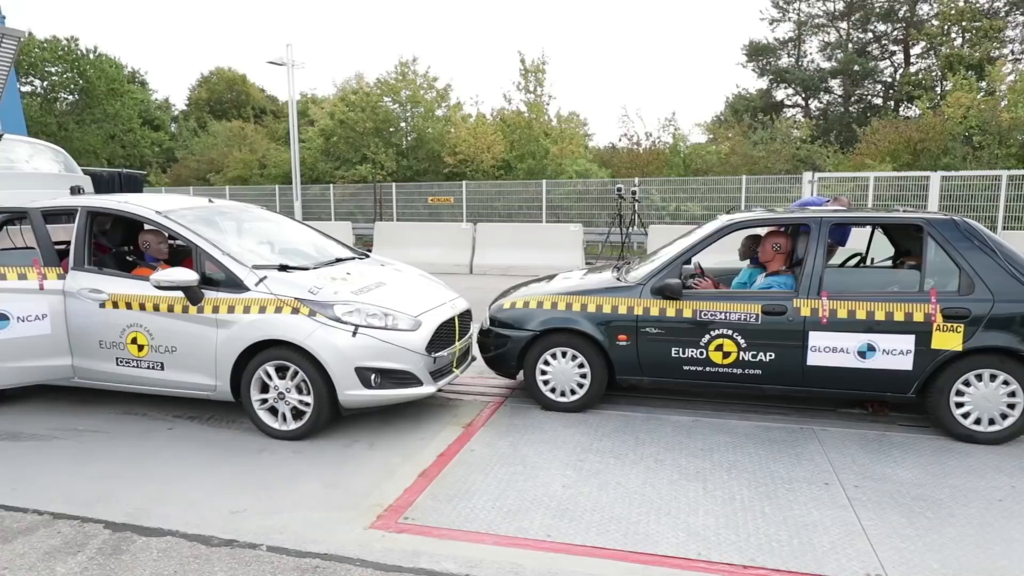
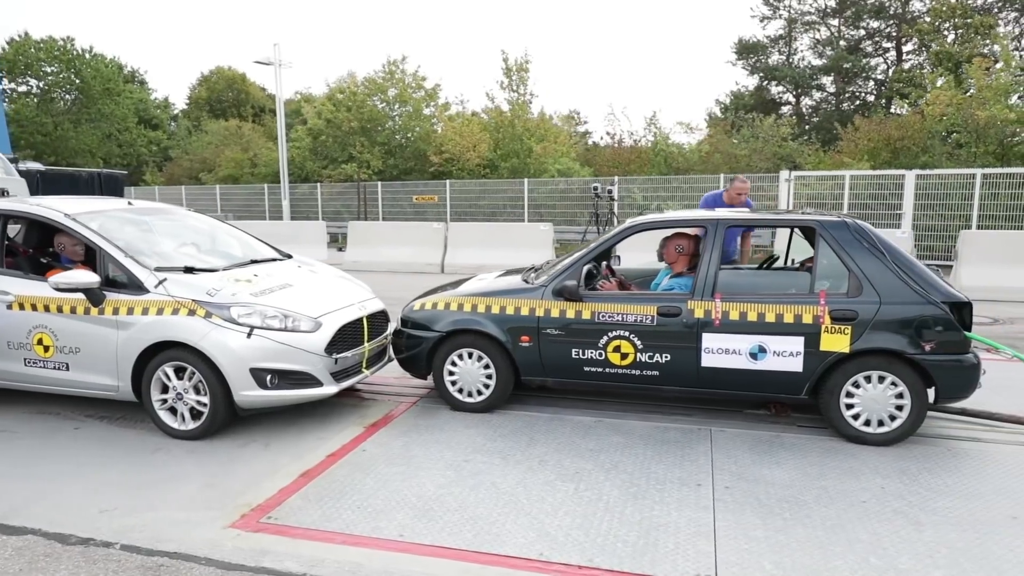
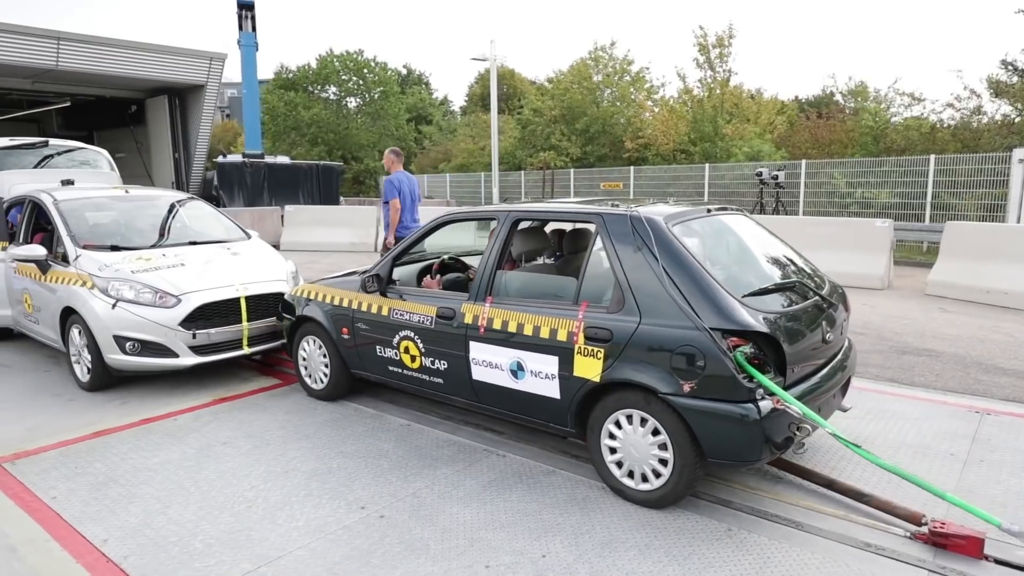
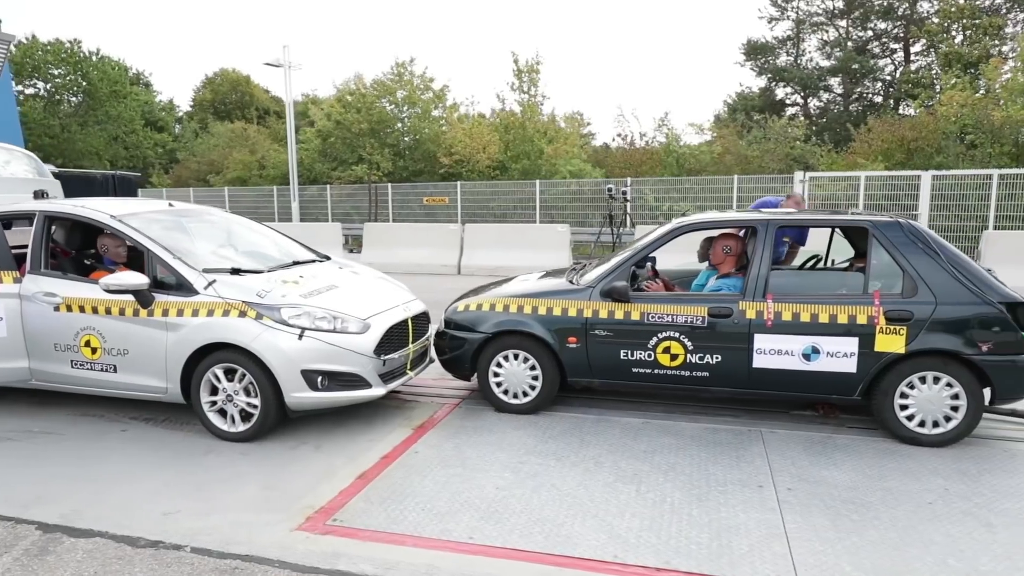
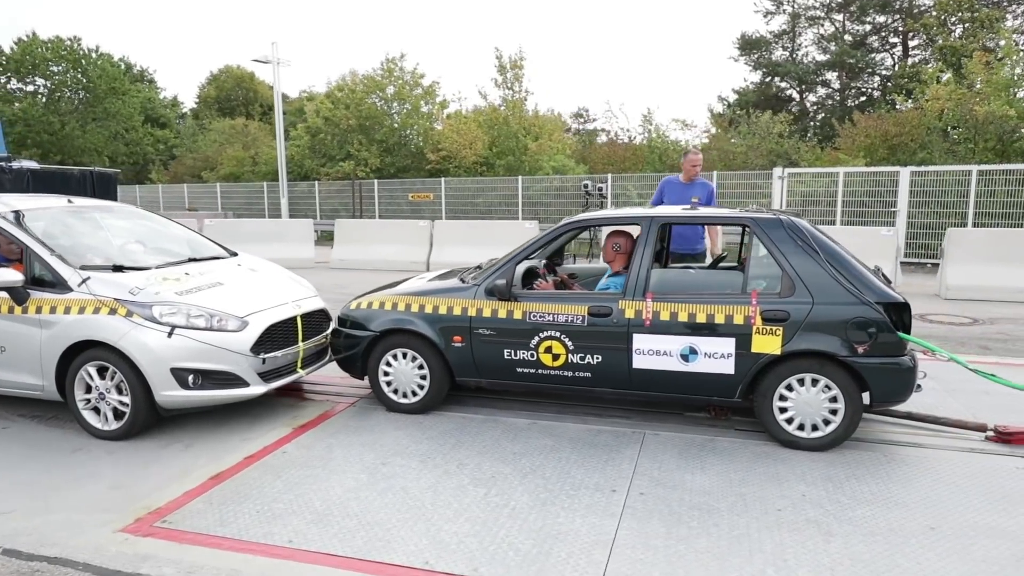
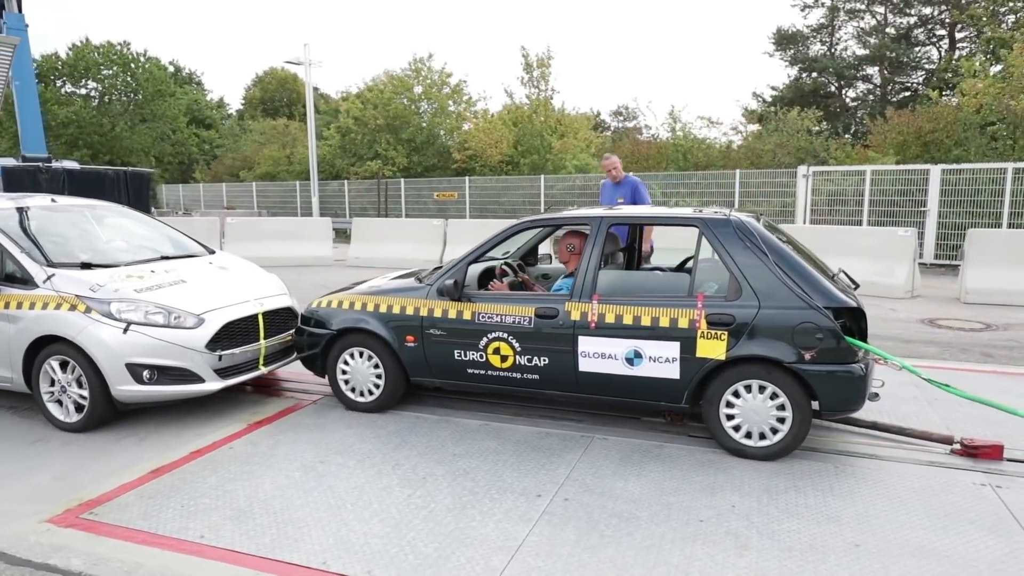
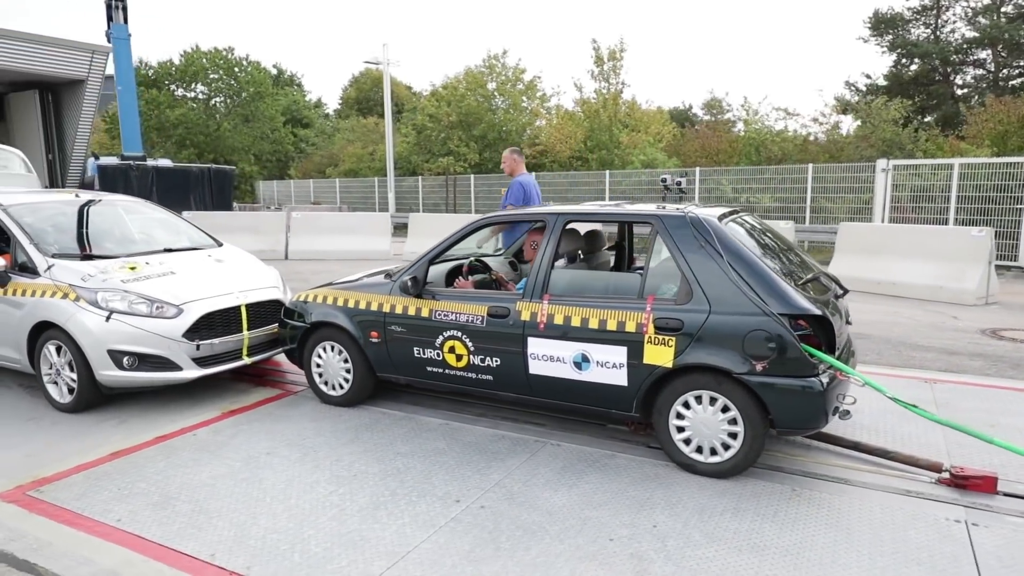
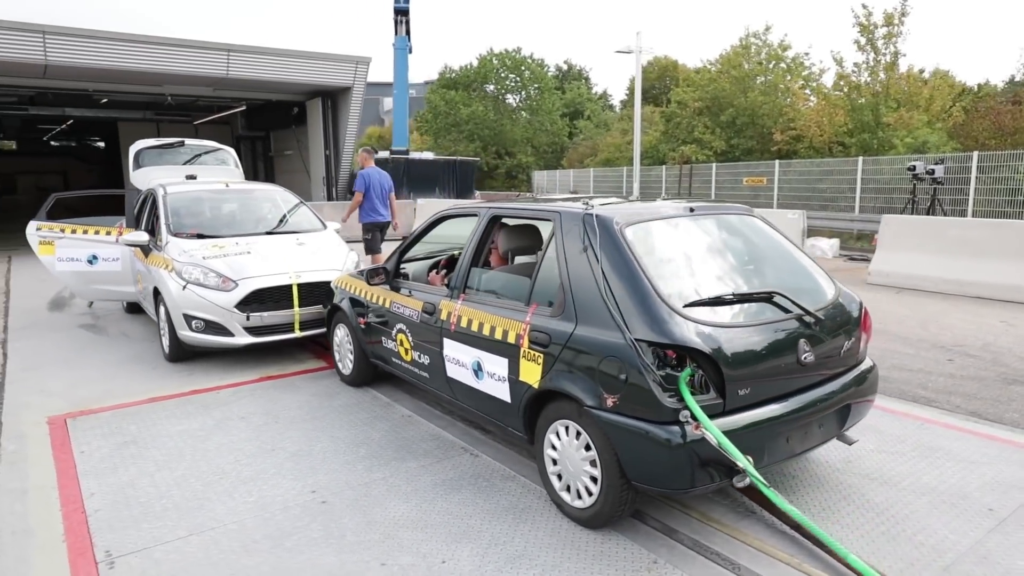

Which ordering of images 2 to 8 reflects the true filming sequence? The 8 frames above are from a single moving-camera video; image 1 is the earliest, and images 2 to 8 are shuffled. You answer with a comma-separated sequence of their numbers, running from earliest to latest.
4, 2, 5, 6, 7, 3, 8
